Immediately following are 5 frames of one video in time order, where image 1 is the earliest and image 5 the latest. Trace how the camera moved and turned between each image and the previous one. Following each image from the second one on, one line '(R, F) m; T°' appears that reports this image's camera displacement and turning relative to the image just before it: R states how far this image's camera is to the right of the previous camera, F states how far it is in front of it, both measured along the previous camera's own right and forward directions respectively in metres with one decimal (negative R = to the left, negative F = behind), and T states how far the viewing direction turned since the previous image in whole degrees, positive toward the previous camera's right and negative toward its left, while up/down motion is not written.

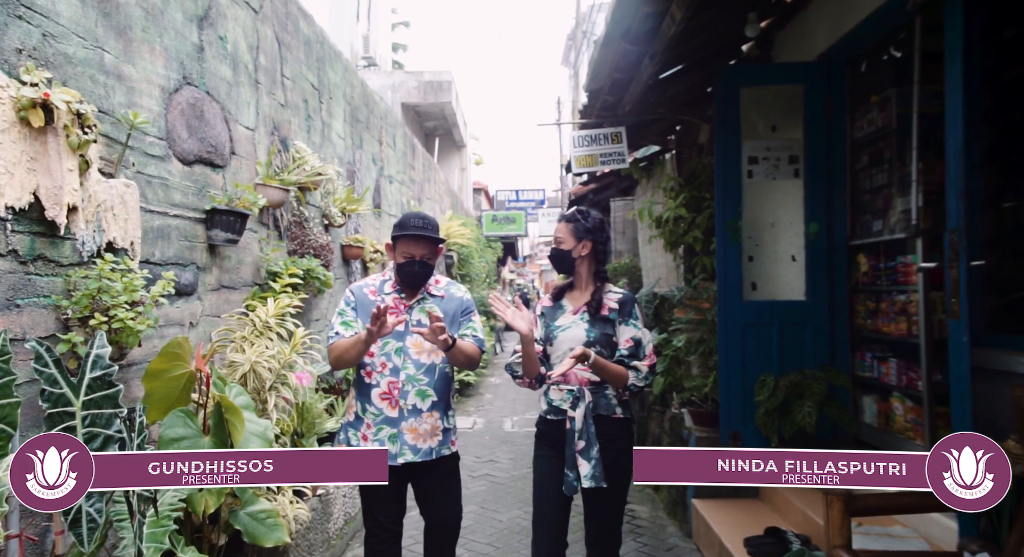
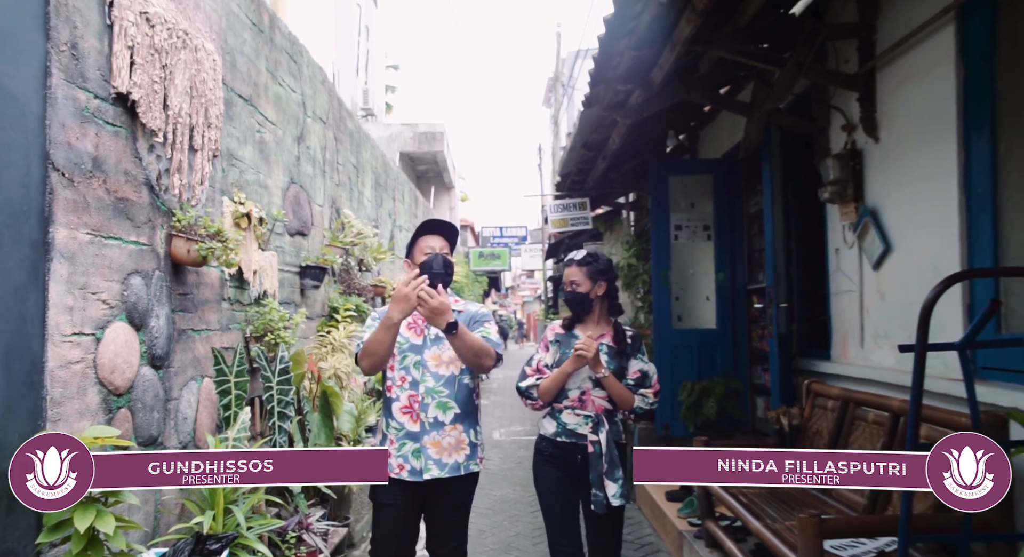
(-0.1, -1.7) m; +1°
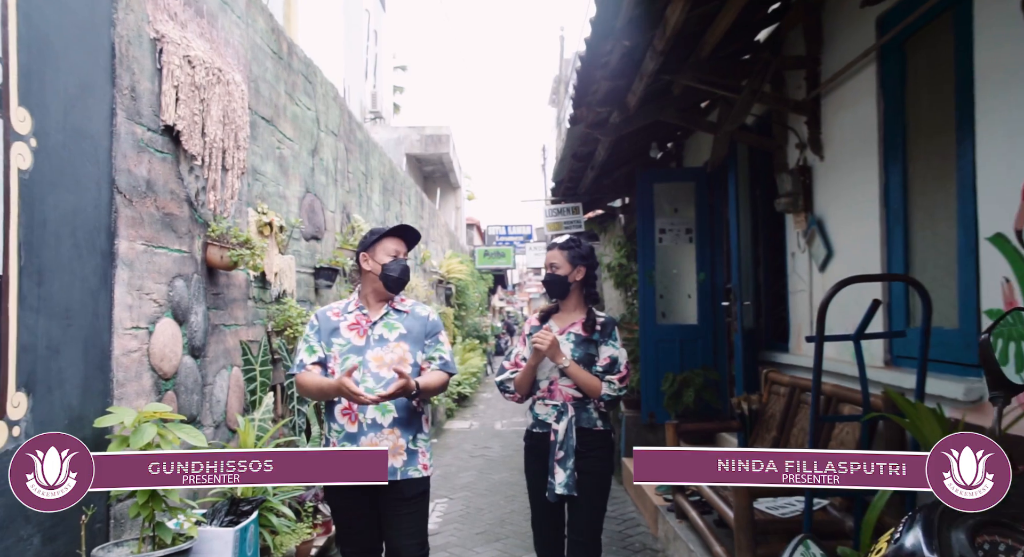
(+0.1, -0.5) m; -1°
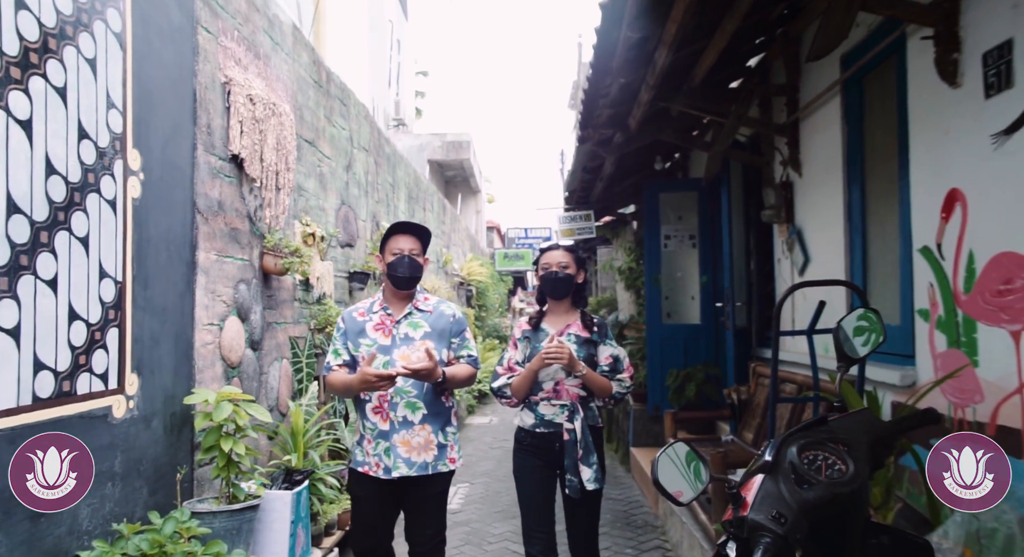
(0.0, -0.6) m; -2°
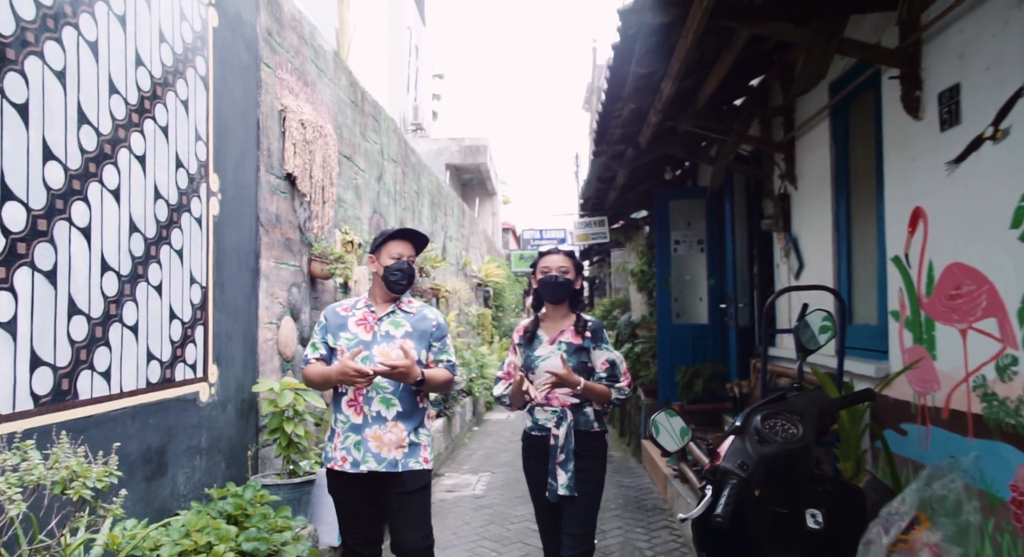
(0.0, -0.5) m; -1°
